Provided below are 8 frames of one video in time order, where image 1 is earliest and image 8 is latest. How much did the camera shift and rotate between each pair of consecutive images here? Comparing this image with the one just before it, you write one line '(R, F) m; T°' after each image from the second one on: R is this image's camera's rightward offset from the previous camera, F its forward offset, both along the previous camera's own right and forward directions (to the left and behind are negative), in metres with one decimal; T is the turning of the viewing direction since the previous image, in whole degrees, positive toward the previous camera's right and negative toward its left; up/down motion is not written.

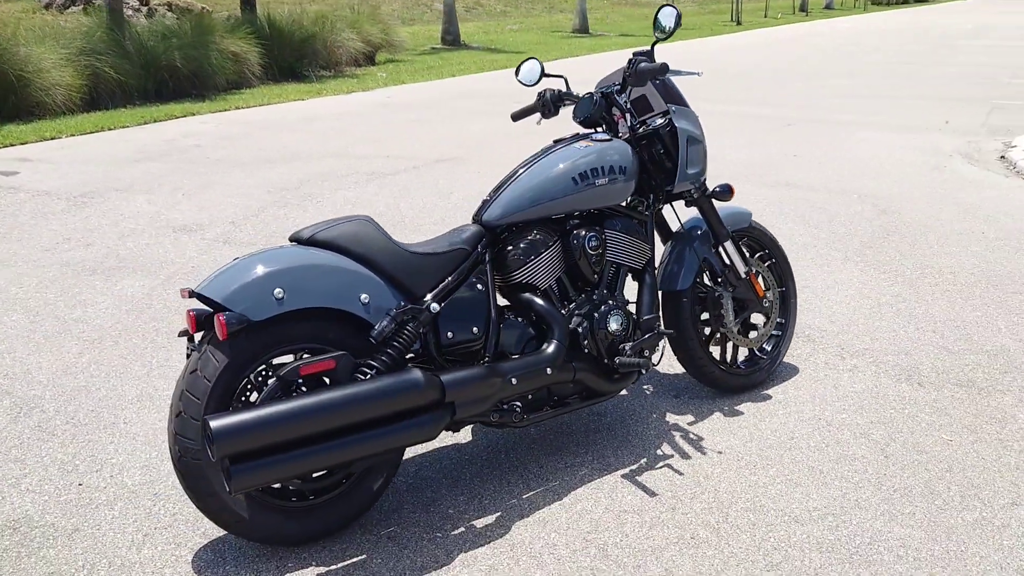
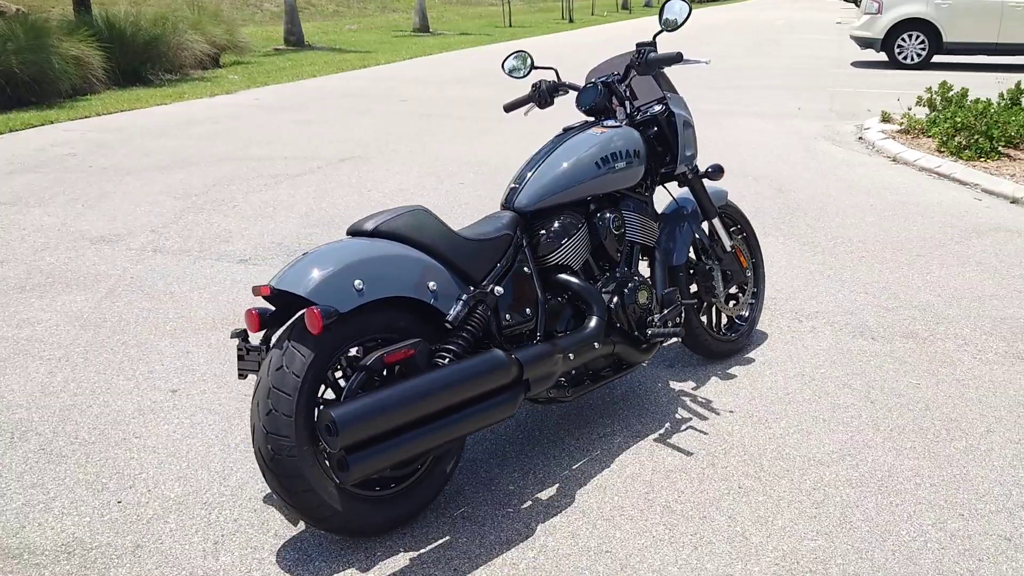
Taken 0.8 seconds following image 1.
(-0.8, -0.1) m; +10°
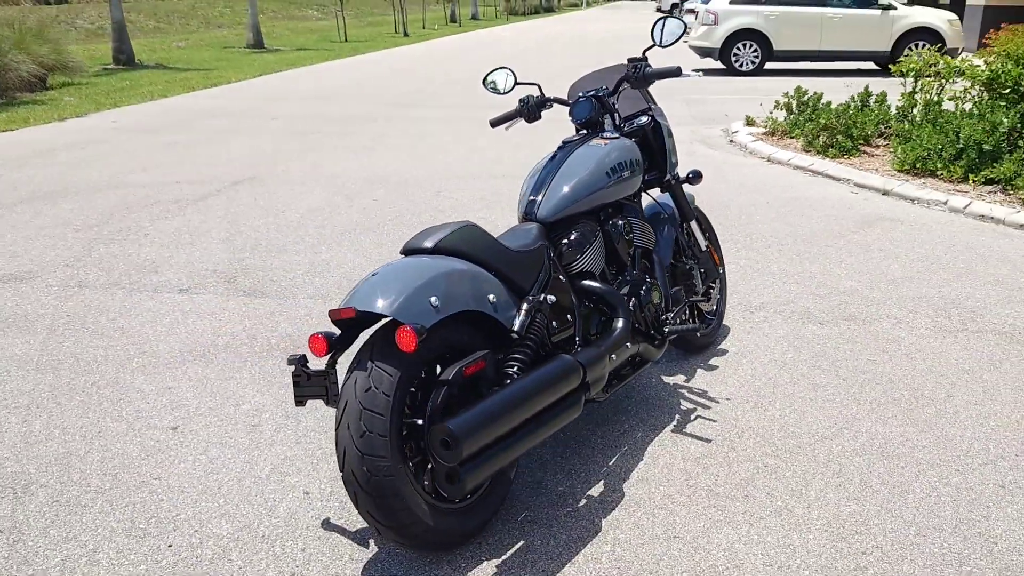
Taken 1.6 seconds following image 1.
(-0.8, 0.0) m; +11°
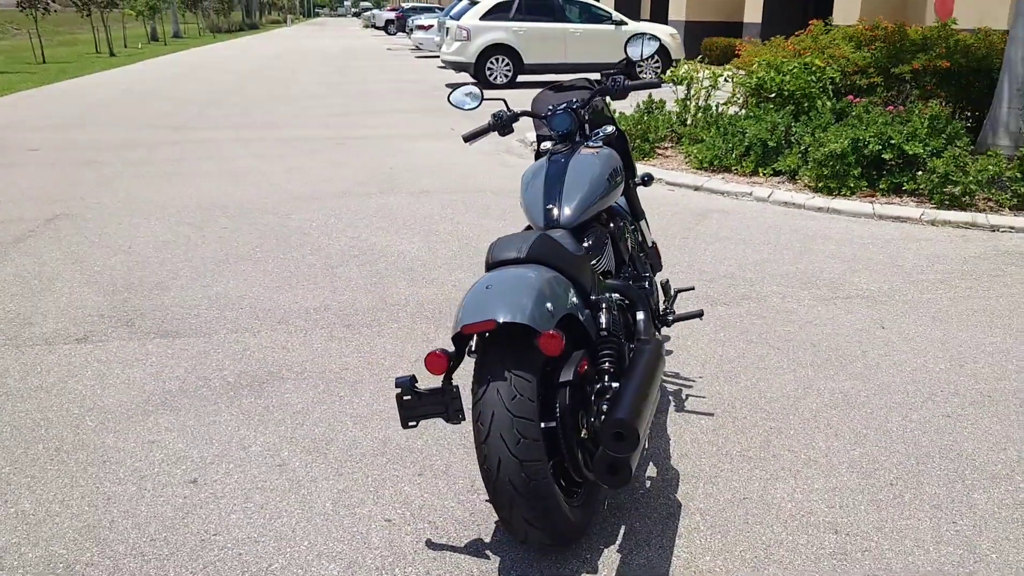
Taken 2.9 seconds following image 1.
(-1.3, +0.1) m; +18°
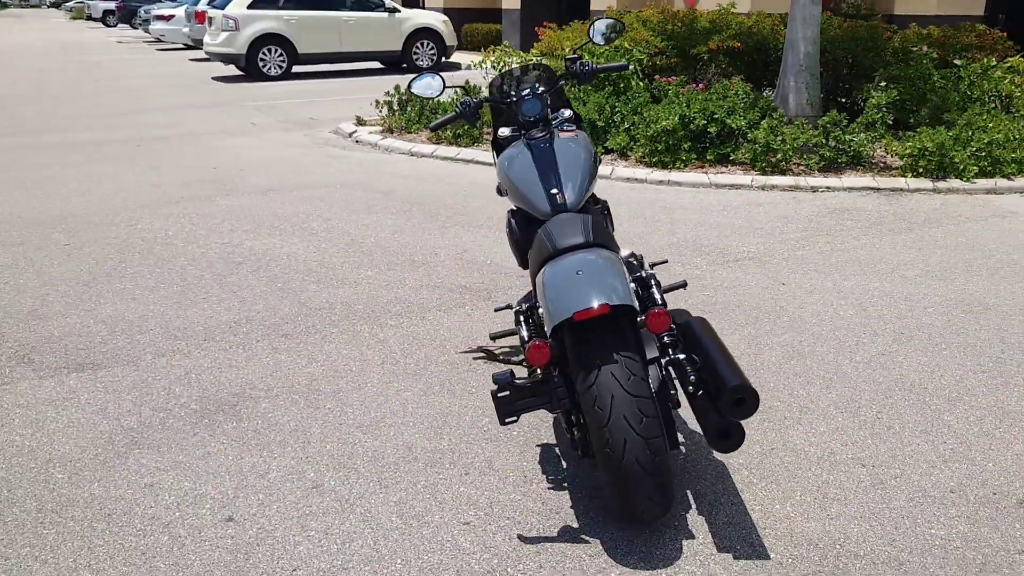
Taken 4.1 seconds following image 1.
(-1.2, +0.2) m; +16°
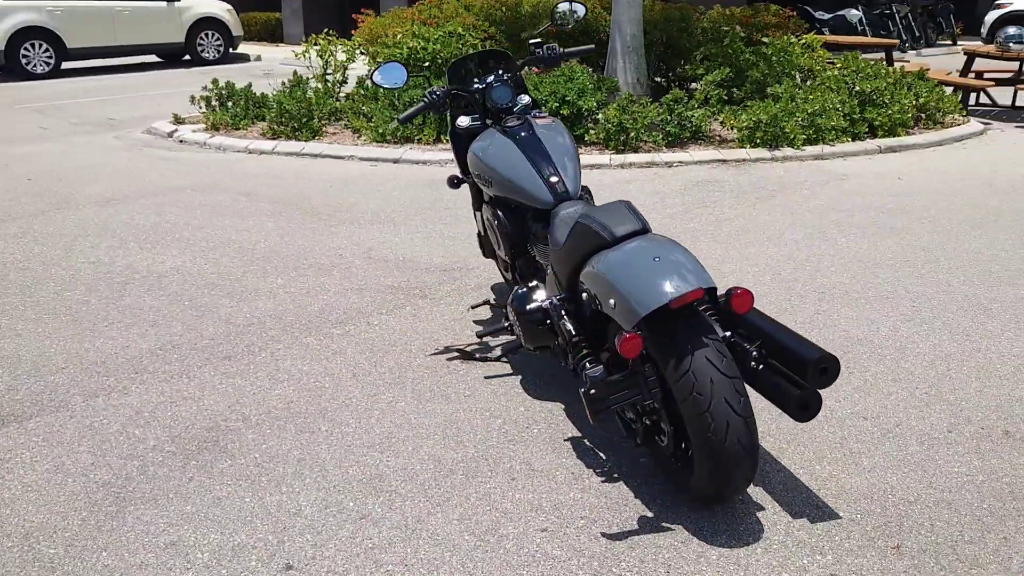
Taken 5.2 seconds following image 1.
(-1.0, +0.3) m; +14°
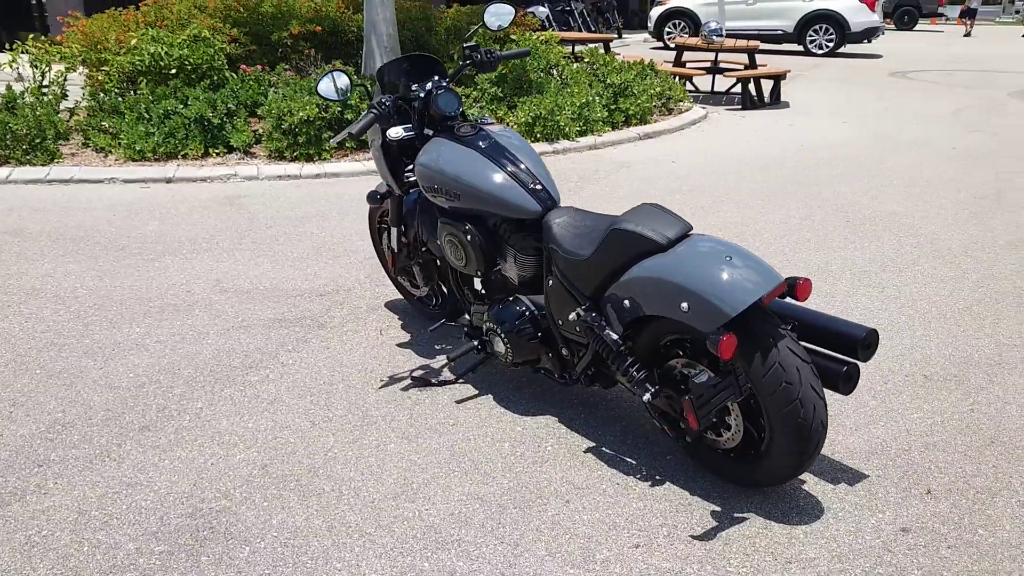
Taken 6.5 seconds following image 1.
(-1.3, +0.4) m; +20°
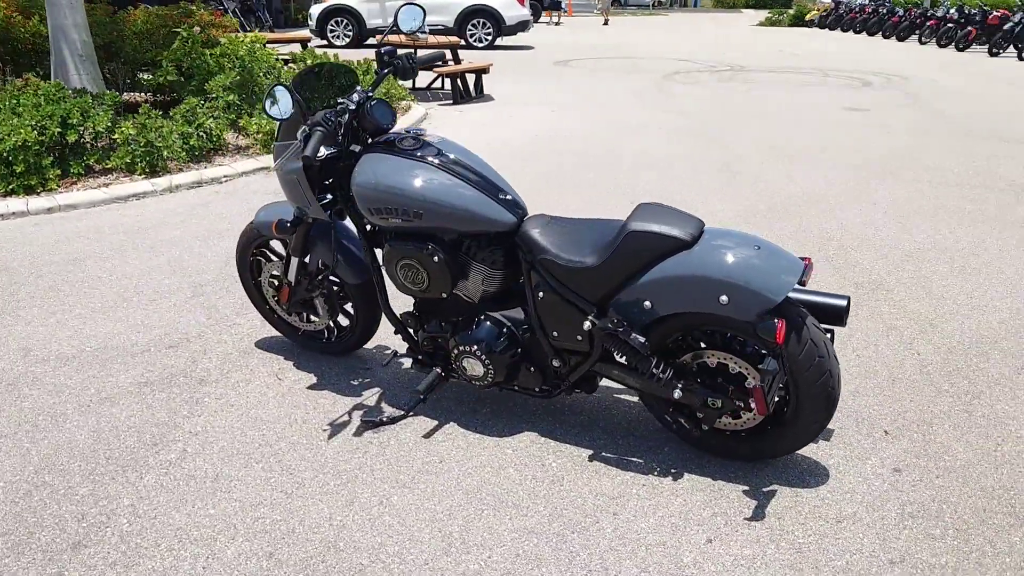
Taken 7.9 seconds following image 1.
(-1.3, +0.5) m; +22°
